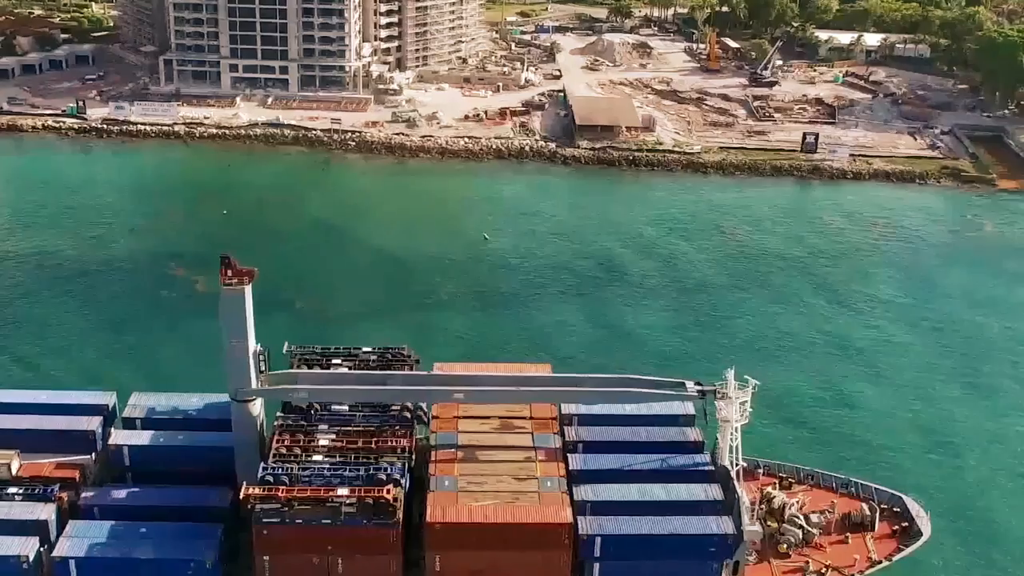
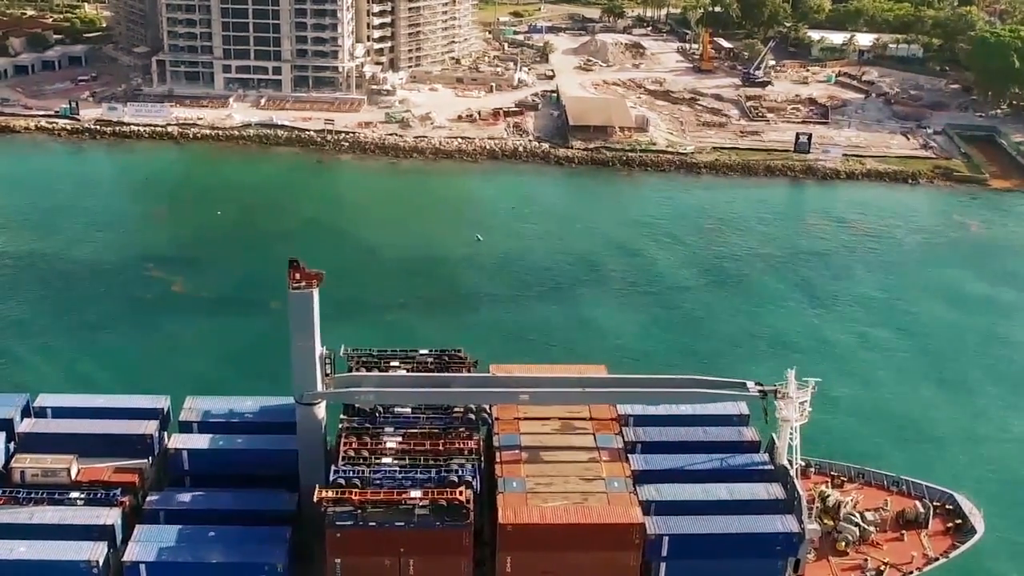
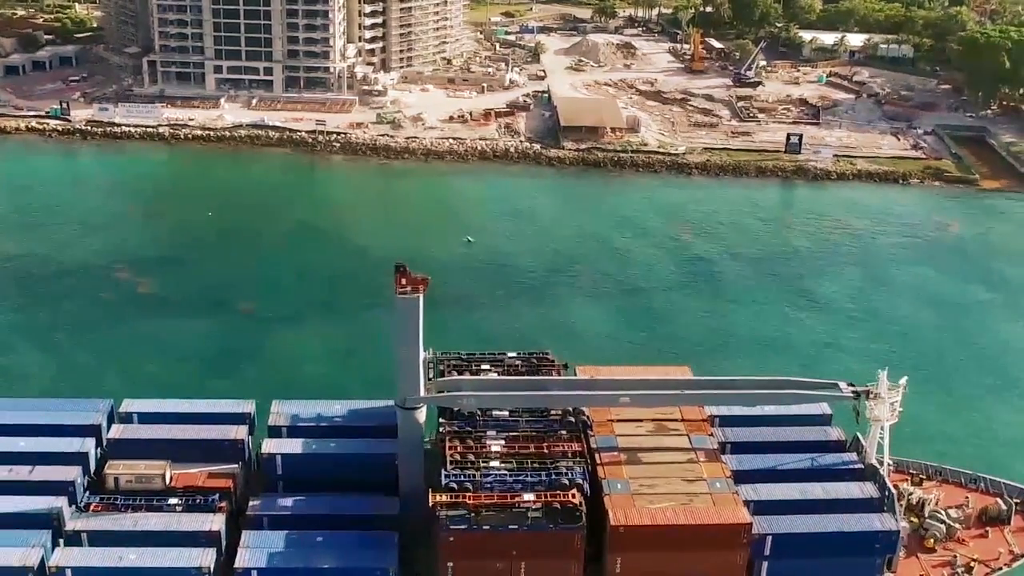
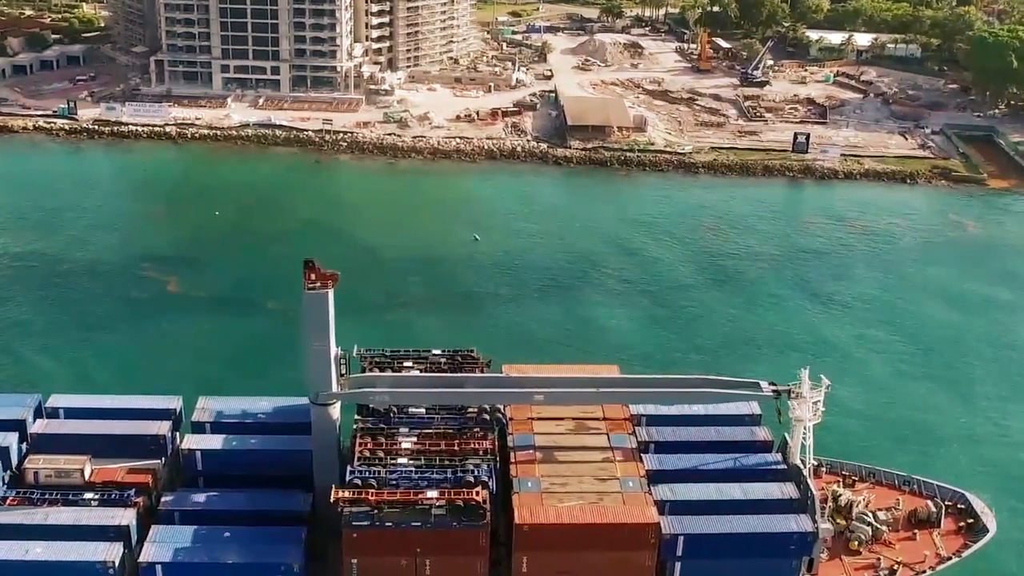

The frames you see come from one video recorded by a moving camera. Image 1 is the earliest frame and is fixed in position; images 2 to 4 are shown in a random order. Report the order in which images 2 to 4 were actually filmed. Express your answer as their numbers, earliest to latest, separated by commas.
3, 2, 4
